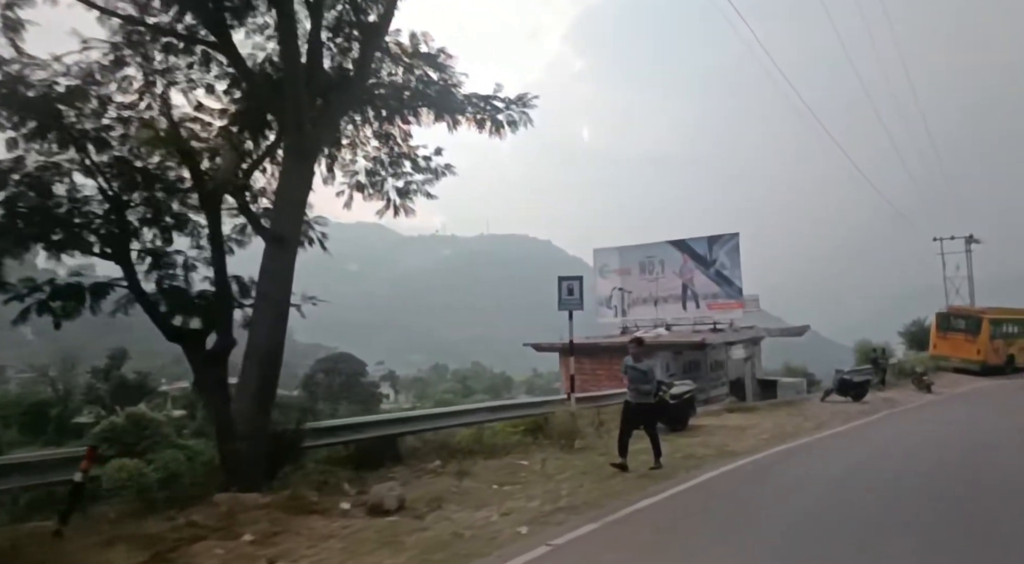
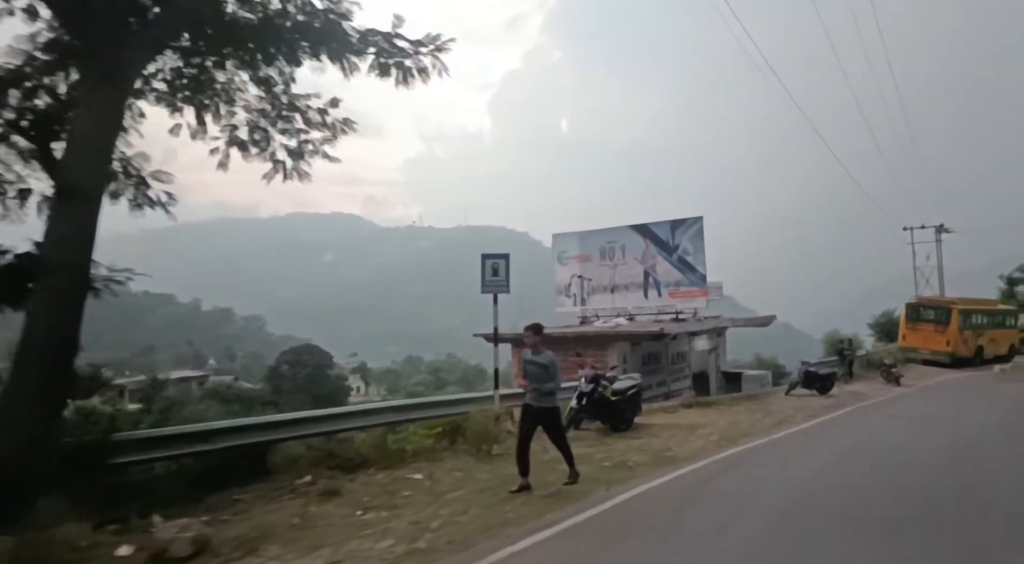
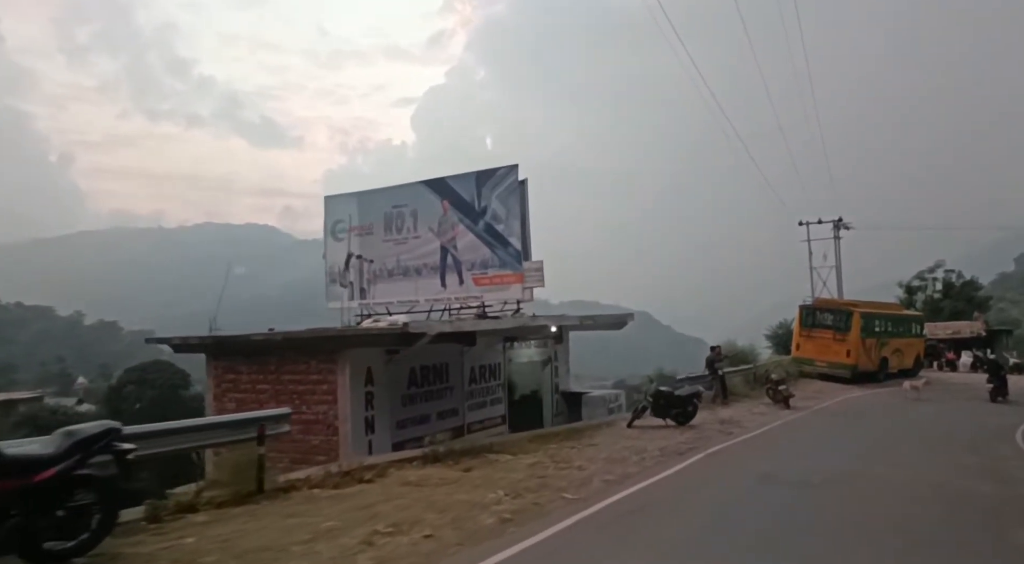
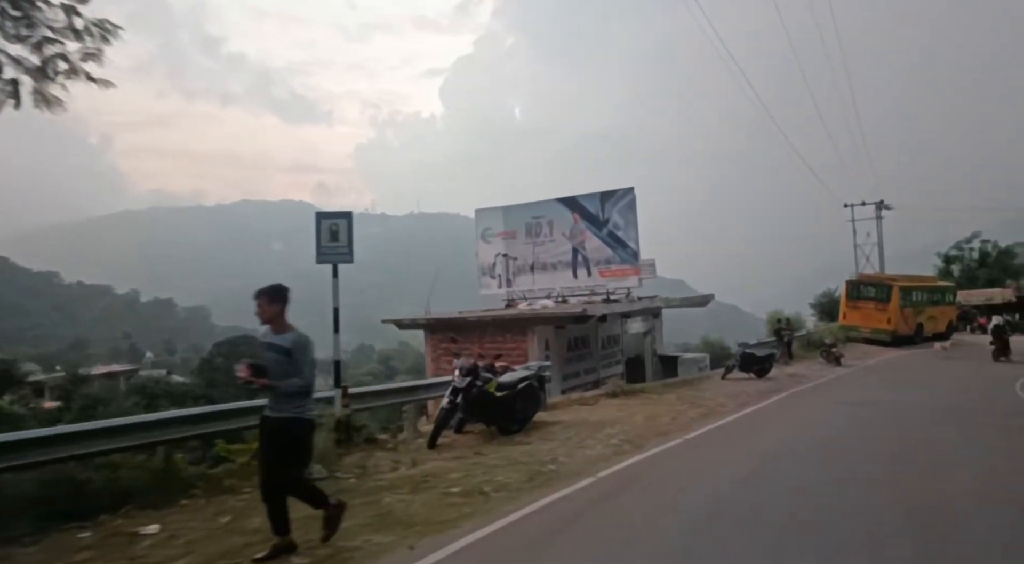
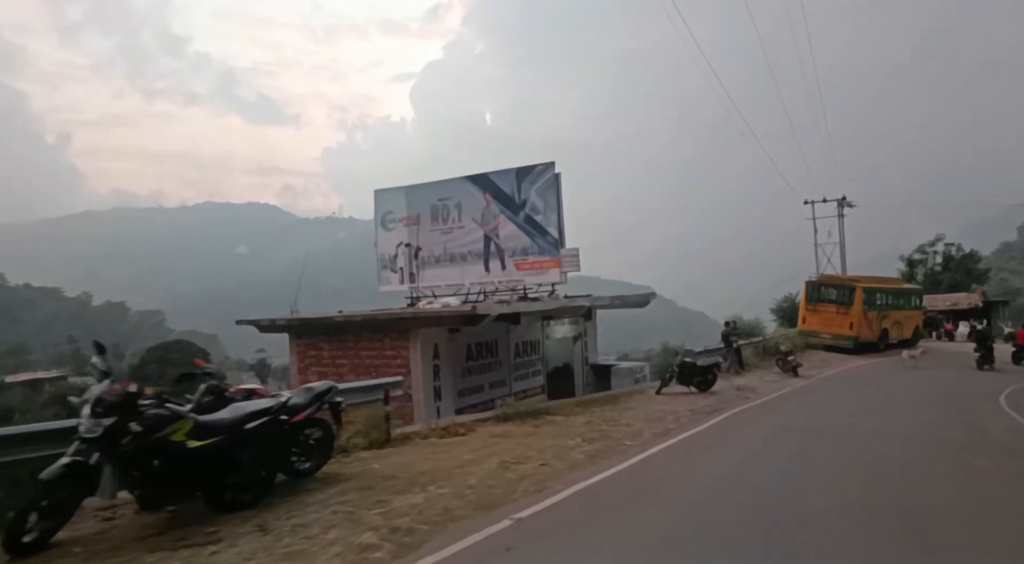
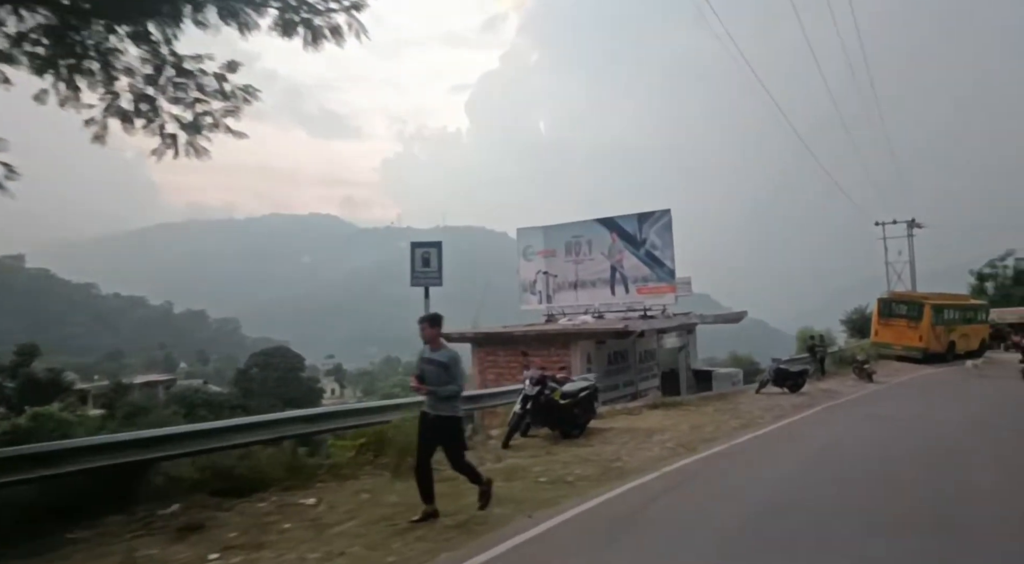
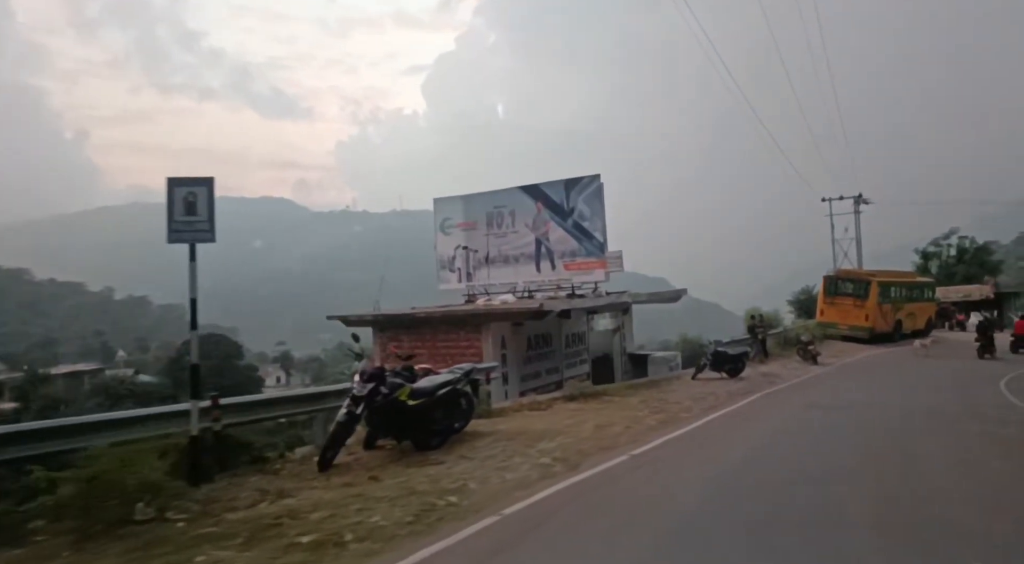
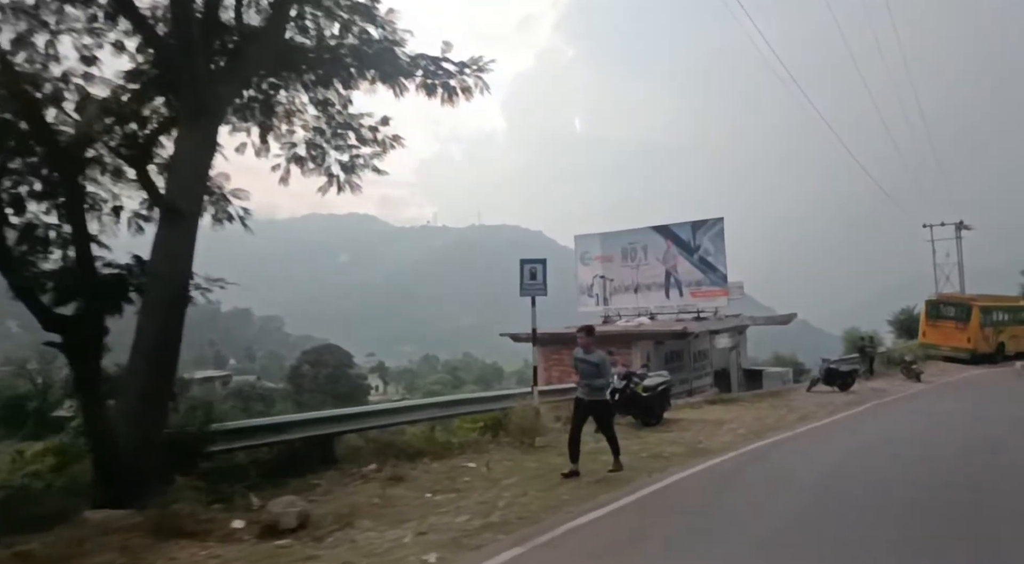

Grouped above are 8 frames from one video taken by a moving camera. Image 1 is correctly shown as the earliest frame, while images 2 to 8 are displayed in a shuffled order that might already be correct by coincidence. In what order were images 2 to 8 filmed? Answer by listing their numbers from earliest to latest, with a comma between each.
8, 2, 6, 4, 7, 5, 3
